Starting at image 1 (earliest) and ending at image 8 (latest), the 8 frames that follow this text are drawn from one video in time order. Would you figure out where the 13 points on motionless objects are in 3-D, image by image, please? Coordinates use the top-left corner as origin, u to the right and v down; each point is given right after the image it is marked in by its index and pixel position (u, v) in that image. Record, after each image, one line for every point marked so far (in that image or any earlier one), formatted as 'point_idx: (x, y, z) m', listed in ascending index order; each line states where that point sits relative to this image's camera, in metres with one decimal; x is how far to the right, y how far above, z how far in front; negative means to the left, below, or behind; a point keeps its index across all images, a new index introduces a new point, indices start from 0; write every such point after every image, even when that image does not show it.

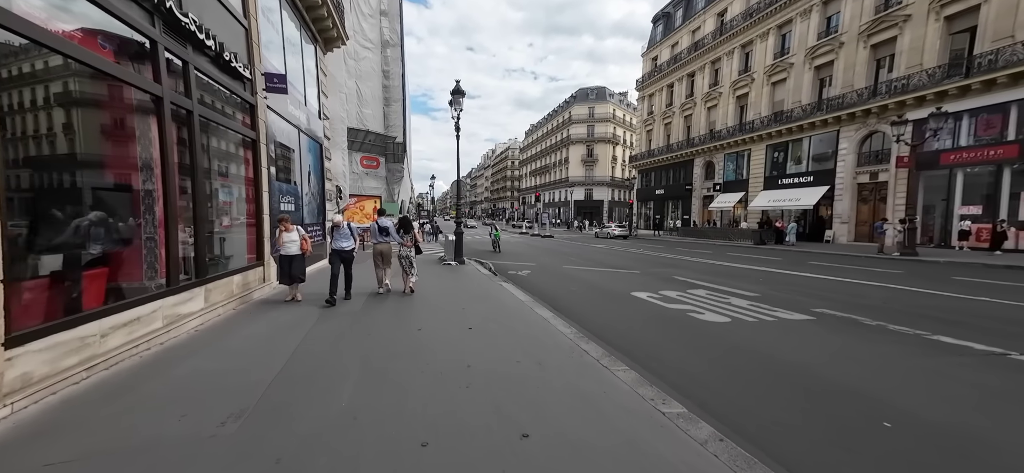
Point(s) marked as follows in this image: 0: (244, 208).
0: (-4.8, +0.5, +6.0) m
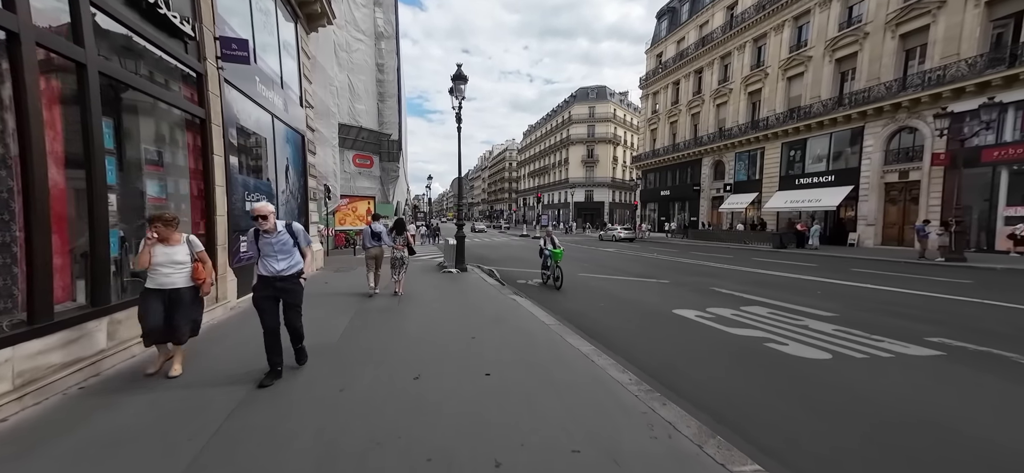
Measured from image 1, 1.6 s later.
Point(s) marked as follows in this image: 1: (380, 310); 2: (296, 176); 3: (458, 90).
0: (-4.4, +0.4, +4.6) m
1: (-2.2, -1.2, +5.7) m
2: (-5.5, +1.5, +8.6) m
3: (-1.6, +4.4, +10.1) m
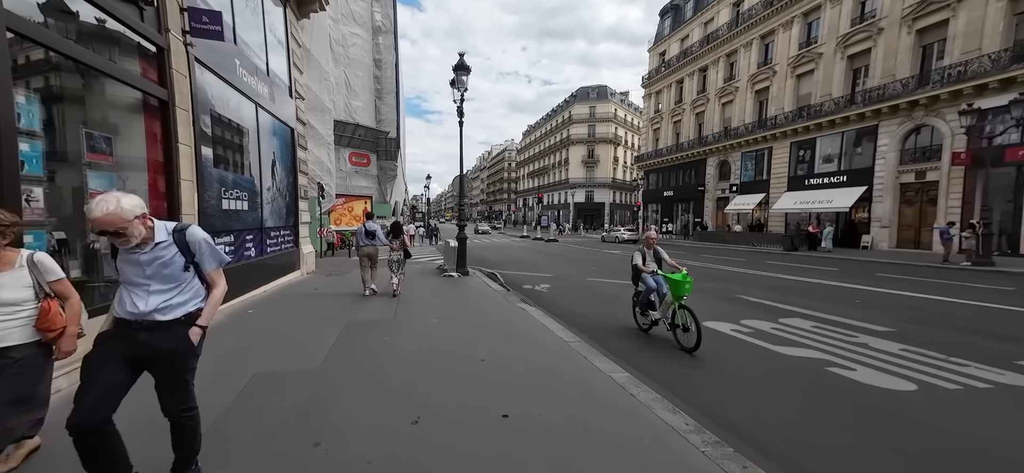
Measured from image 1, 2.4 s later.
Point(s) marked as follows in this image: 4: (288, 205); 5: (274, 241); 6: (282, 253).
0: (-4.3, +0.4, +3.9) m
1: (-2.0, -1.2, +5.0) m
2: (-5.3, +1.5, +7.9) m
3: (-1.5, +4.3, +9.4) m
4: (-5.4, +0.7, +8.2) m
5: (-5.2, -0.1, +7.3) m
6: (-5.2, -0.4, +7.7) m
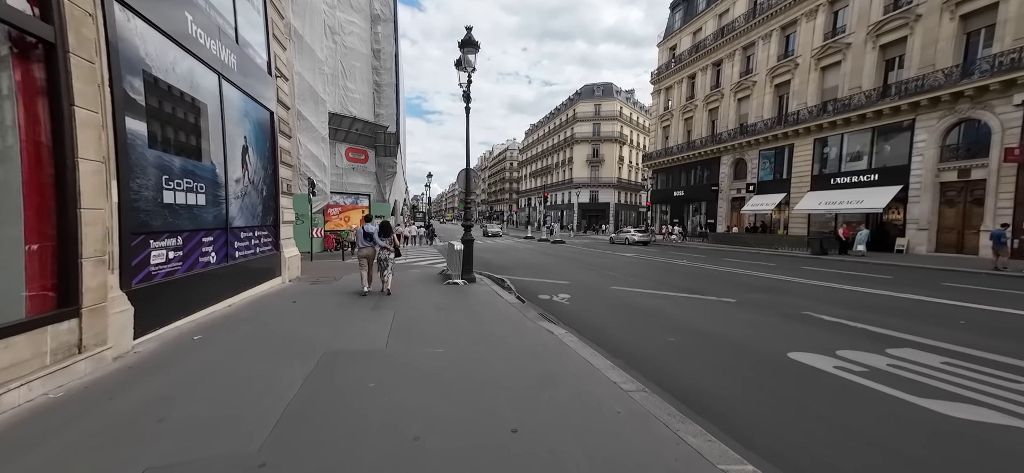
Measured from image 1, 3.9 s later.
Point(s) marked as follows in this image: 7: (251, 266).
0: (-3.9, +0.3, +2.7) m
1: (-1.7, -1.3, +3.8) m
2: (-5.0, +1.4, +6.7) m
3: (-1.1, +4.3, +8.2) m
4: (-5.0, +0.7, +6.9) m
5: (-4.8, -0.1, +6.1) m
6: (-4.9, -0.4, +6.5) m
7: (-4.9, -0.6, +6.3) m
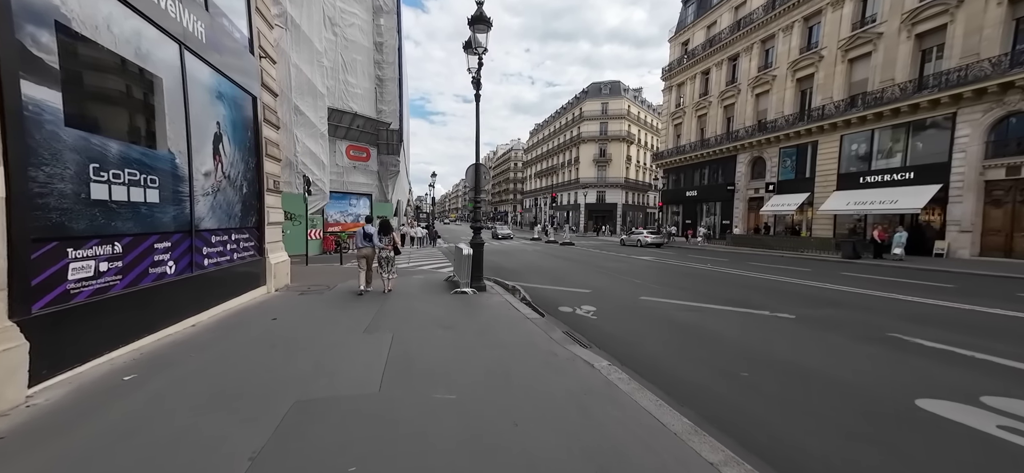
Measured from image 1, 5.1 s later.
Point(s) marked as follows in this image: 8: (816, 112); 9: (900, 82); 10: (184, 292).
0: (-3.6, +0.3, +1.8) m
1: (-1.4, -1.3, +2.8) m
2: (-4.6, +1.4, +5.7) m
3: (-0.8, +4.2, +7.3) m
4: (-4.7, +0.7, +6.0) m
5: (-4.5, -0.2, +5.2) m
6: (-4.6, -0.5, +5.6) m
7: (-4.5, -0.6, +5.4) m
8: (+17.9, +7.3, +19.9) m
9: (+18.8, +7.5, +16.4) m
10: (-4.2, -0.7, +4.4) m
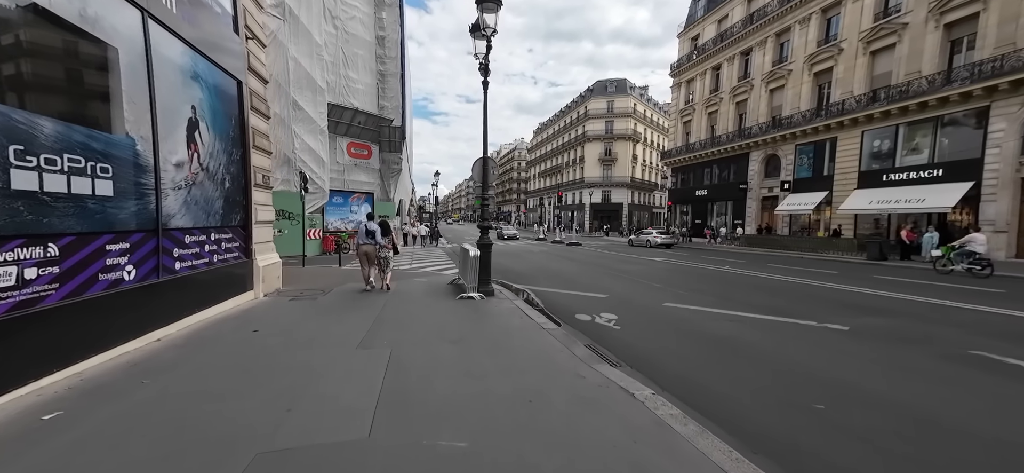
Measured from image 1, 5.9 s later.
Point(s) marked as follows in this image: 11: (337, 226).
0: (-3.4, +0.3, +1.1) m
1: (-1.2, -1.3, +2.1) m
2: (-4.4, +1.4, +5.1) m
3: (-0.5, +4.2, +6.6) m
4: (-4.5, +0.7, +5.4) m
5: (-4.3, -0.2, +4.6) m
6: (-4.4, -0.5, +4.9) m
7: (-4.3, -0.6, +4.8) m
8: (+18.2, +7.3, +19.1) m
9: (+19.1, +7.5, +15.6) m
10: (-4.0, -0.7, +3.8) m
11: (-8.9, +0.5, +17.2) m
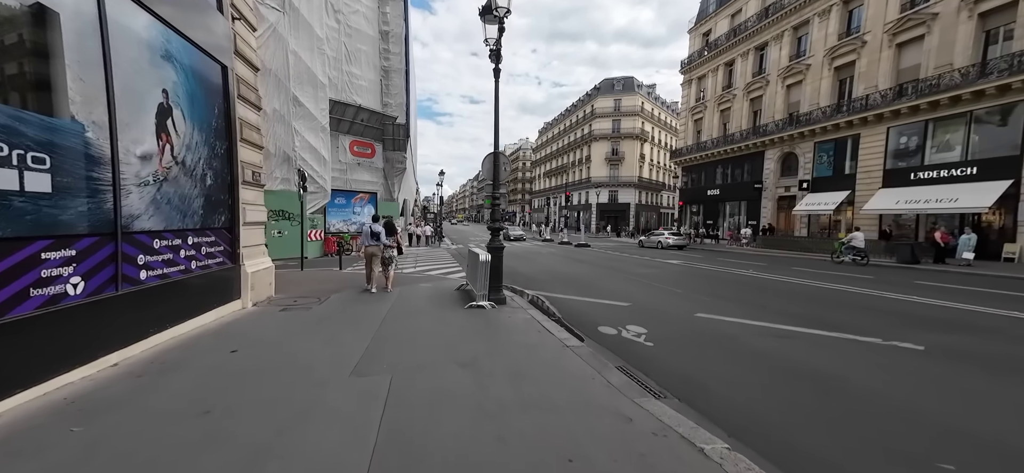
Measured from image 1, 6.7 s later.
0: (-3.2, +0.2, +0.5) m
1: (-1.0, -1.4, +1.5) m
2: (-4.2, +1.3, +4.5) m
3: (-0.3, +4.2, +6.0) m
4: (-4.2, +0.6, +4.8) m
5: (-4.0, -0.2, +3.9) m
6: (-4.1, -0.5, +4.3) m
7: (-4.1, -0.7, +4.2) m
8: (+18.6, +7.2, +18.2) m
9: (+19.5, +7.4, +14.8) m
10: (-3.8, -0.8, +3.2) m
11: (-8.5, +0.5, +16.7) m
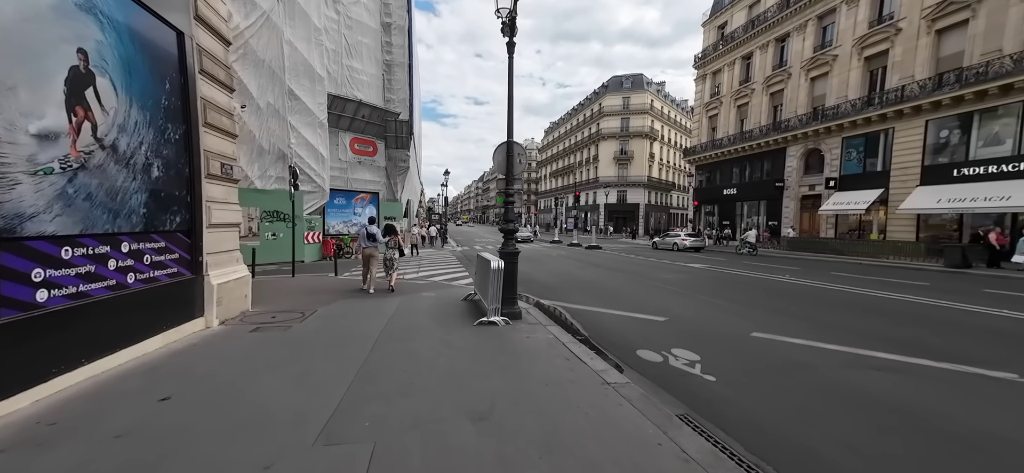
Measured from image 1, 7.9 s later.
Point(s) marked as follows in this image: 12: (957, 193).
0: (-3.0, +0.2, -0.4) m
1: (-0.8, -1.4, +0.5) m
2: (-3.9, +1.3, +3.6) m
3: (0.0, +4.1, +5.0) m
4: (-4.0, +0.5, +3.8) m
5: (-3.8, -0.3, +3.0) m
6: (-3.9, -0.6, +3.4) m
7: (-3.8, -0.7, +3.2) m
8: (+19.1, +7.1, +17.0) m
9: (+19.9, +7.3, +13.5) m
10: (-3.6, -0.8, +2.2) m
11: (-8.1, +0.4, +15.8) m
12: (+19.2, +1.8, +14.6) m
